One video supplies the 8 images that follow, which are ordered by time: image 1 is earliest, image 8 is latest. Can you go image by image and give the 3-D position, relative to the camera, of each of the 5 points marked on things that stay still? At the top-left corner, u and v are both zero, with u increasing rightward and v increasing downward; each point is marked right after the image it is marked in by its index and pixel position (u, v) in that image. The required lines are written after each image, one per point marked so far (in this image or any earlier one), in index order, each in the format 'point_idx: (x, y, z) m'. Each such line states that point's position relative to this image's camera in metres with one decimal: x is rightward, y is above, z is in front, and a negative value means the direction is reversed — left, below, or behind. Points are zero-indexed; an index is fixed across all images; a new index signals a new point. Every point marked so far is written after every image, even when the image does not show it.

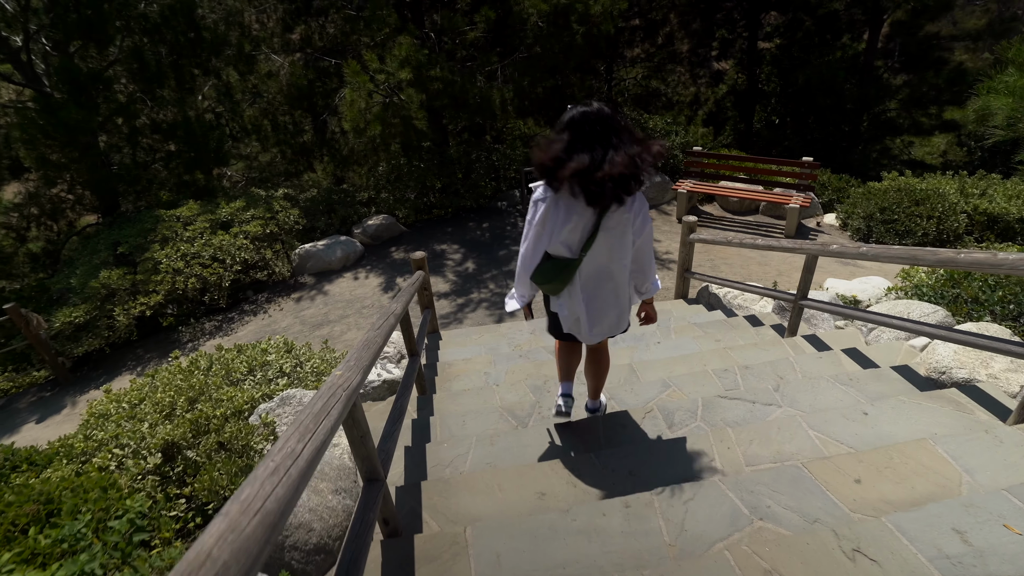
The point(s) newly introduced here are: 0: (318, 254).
0: (-2.8, +0.5, +7.7) m
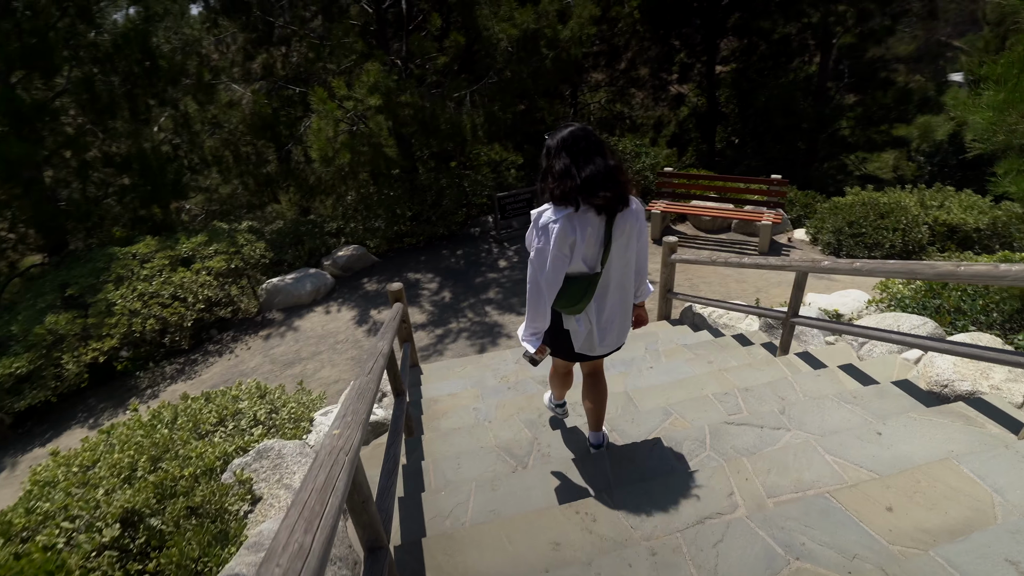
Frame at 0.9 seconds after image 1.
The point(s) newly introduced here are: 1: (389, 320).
0: (-3.1, 0.0, +7.3) m
1: (-1.0, -0.3, +4.4) m
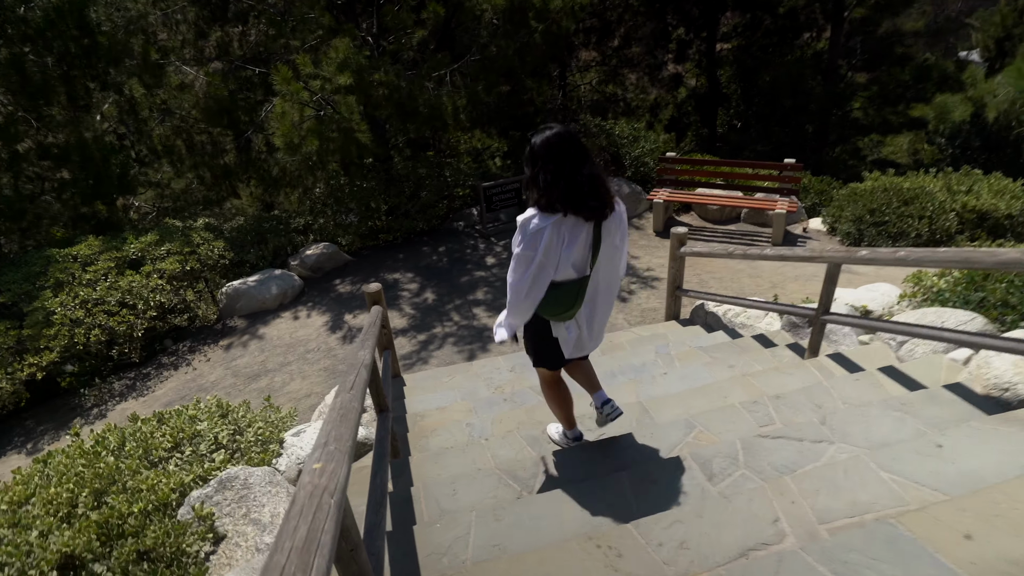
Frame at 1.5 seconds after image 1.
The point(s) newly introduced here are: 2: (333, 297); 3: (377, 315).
0: (-3.3, 0.0, +6.7) m
1: (-1.1, -0.3, +3.9) m
2: (-2.3, -0.1, +7.0) m
3: (-1.1, -0.2, +4.3) m
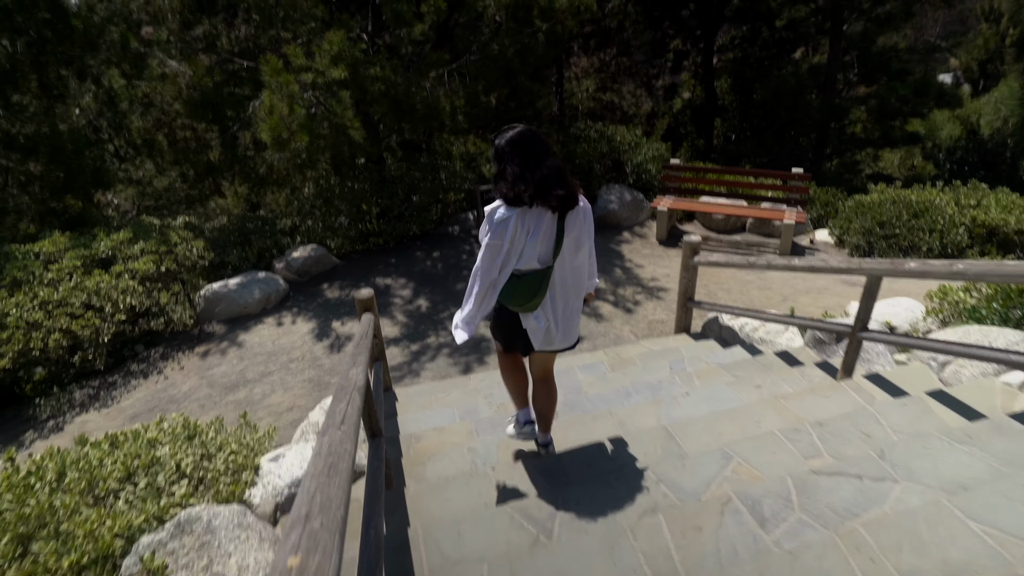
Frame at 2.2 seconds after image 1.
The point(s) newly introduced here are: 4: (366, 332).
0: (-3.3, -0.1, +6.2) m
1: (-1.0, -0.3, +3.5) m
2: (-2.3, -0.2, +6.5) m
3: (-1.0, -0.3, +3.9) m
4: (-1.0, -0.3, +3.7) m
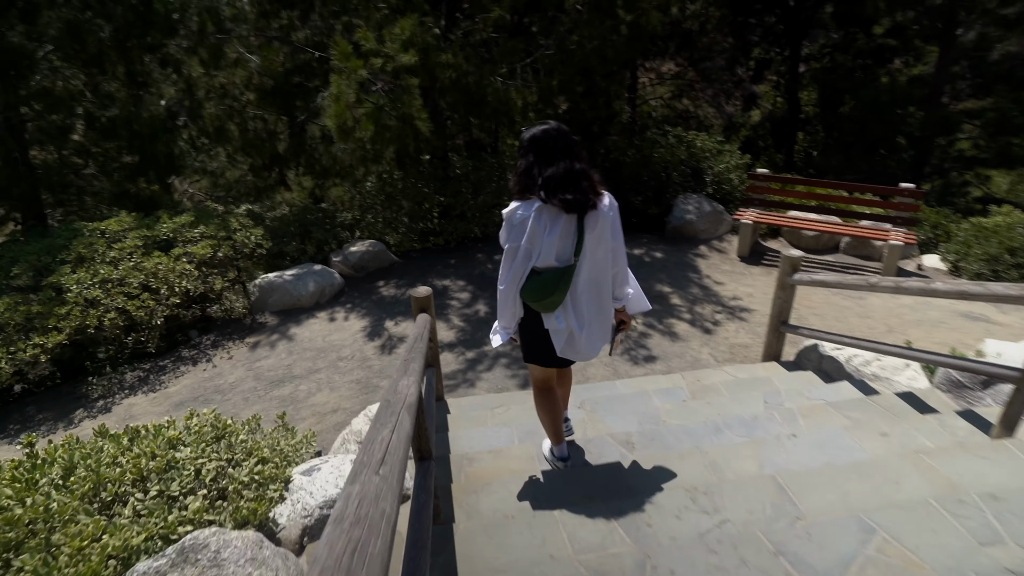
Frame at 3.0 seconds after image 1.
0: (-2.6, 0.0, +6.0) m
1: (-0.6, -0.3, +3.1) m
2: (-1.6, -0.1, +6.2) m
3: (-0.6, -0.3, +3.5) m
4: (-0.6, -0.3, +3.3) m
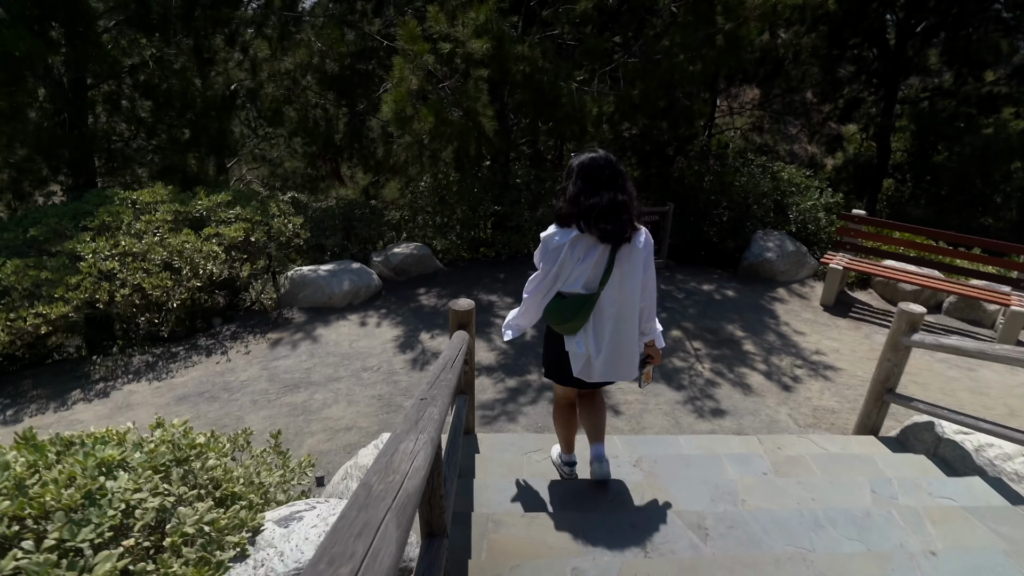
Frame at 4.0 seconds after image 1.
0: (-2.0, +0.1, +5.6) m
1: (-0.3, -0.3, +2.5) m
2: (-1.1, -0.2, +5.7) m
3: (-0.3, -0.3, +2.9) m
4: (-0.3, -0.3, +2.7) m
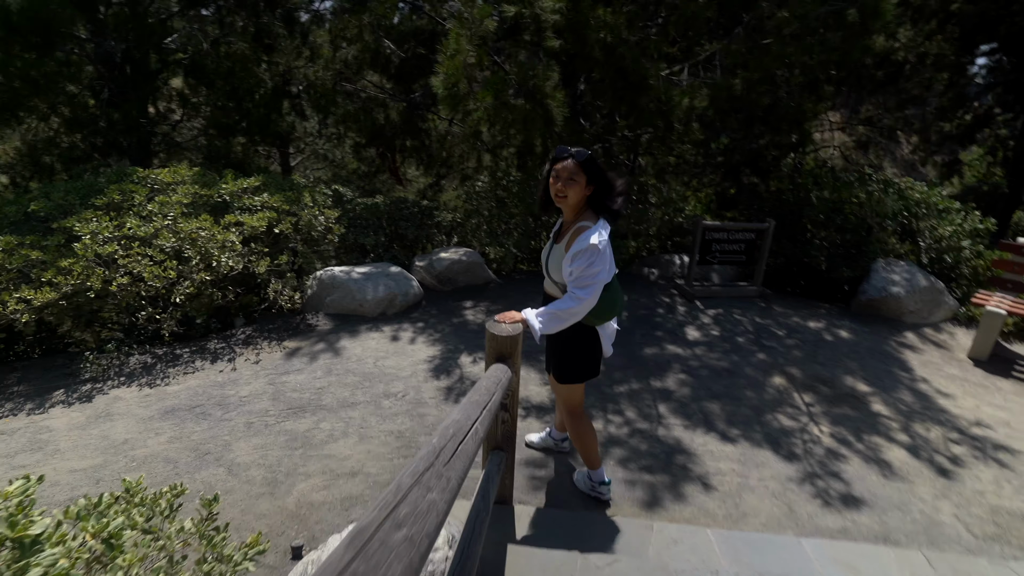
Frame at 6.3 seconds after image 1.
0: (-1.5, 0.0, +4.8) m
1: (-0.2, -0.4, +1.5) m
2: (-0.5, -0.3, +4.8) m
3: (-0.1, -0.4, +1.9) m
4: (-0.1, -0.4, +1.7) m
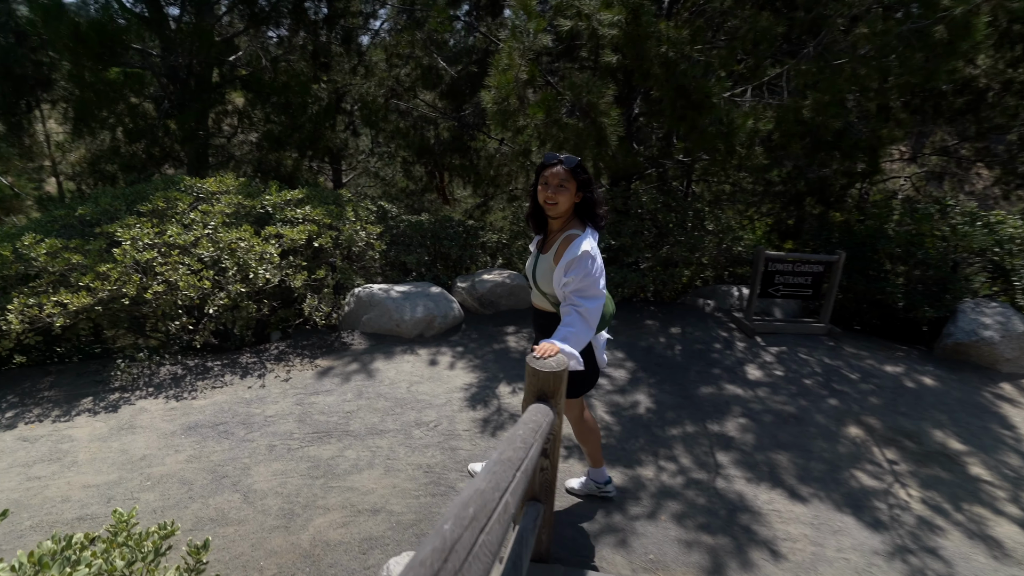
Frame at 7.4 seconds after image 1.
0: (-1.1, -0.1, +4.6) m
1: (-0.1, -0.4, +1.2) m
2: (-0.2, -0.5, +4.5) m
3: (0.0, -0.4, +1.6) m
4: (0.0, -0.5, +1.4) m
